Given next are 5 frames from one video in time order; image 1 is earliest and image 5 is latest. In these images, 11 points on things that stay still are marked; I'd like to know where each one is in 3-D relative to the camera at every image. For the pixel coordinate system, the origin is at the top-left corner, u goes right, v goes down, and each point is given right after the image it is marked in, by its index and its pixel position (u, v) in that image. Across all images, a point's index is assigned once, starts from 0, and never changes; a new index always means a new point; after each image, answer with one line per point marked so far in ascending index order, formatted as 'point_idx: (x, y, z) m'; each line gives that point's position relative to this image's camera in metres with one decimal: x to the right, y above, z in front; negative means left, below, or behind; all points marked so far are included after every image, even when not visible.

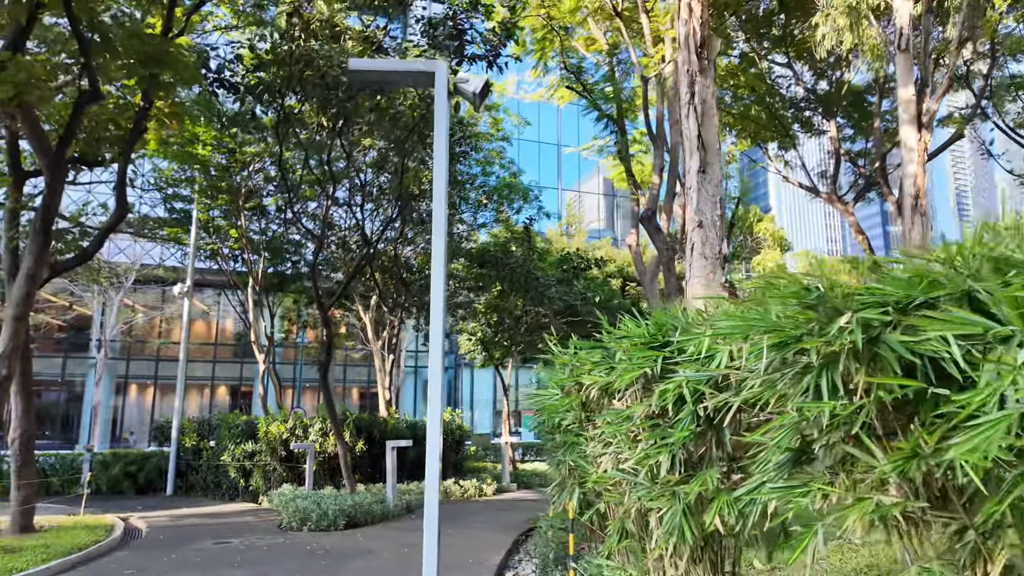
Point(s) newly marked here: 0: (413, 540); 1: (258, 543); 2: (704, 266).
0: (-1.1, -2.8, +8.1) m
1: (-2.9, -2.9, +8.2) m
2: (+1.5, +0.2, +5.4) m
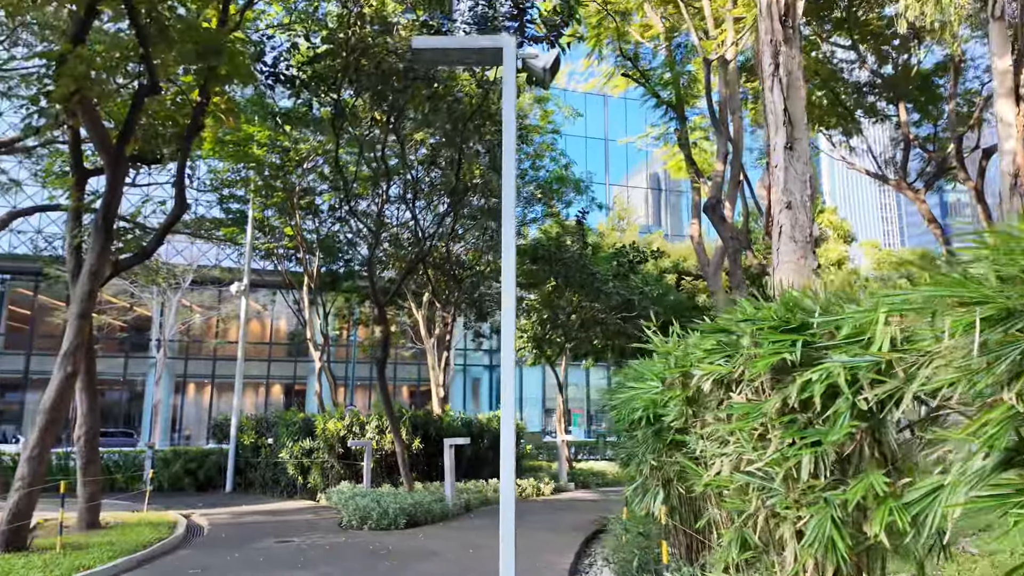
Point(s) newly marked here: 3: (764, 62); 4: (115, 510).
0: (-0.4, -2.8, +7.9) m
1: (-2.2, -2.9, +8.1) m
2: (+2.0, +0.3, +5.0) m
3: (+1.9, +1.7, +5.6) m
4: (-6.3, -3.5, +11.3) m
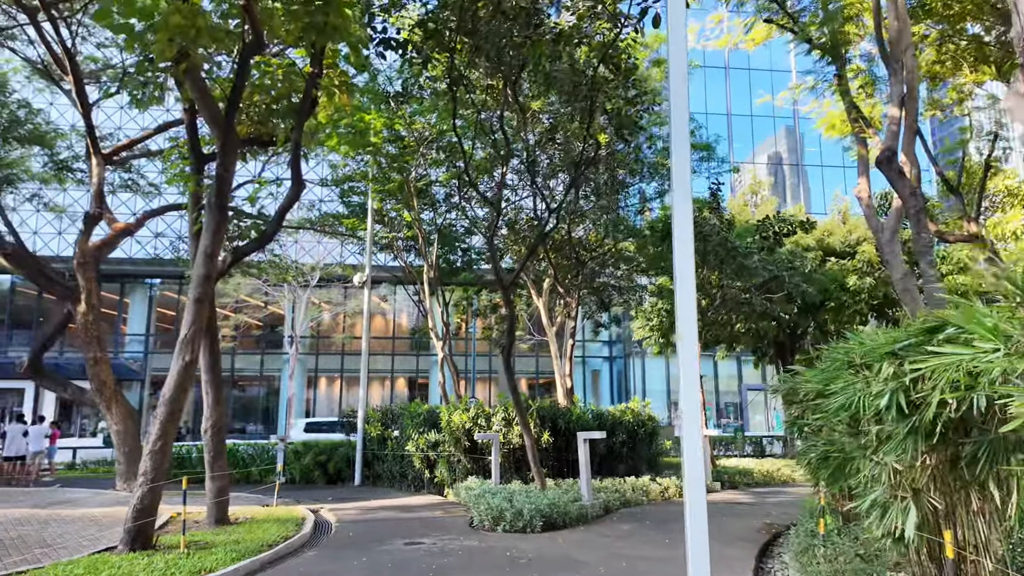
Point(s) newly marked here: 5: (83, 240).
0: (+1.1, -2.5, +6.8) m
1: (-0.6, -2.6, +7.3) m
2: (+2.9, +0.6, +3.6) m
3: (+2.9, +2.1, +4.2) m
4: (-4.2, -3.4, +11.2) m
5: (-7.5, +0.8, +12.5) m
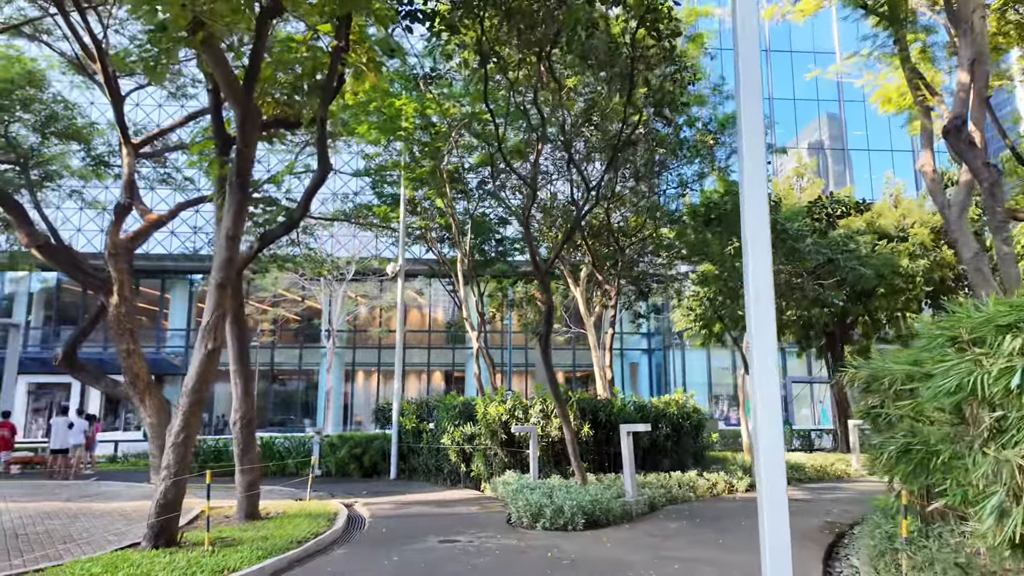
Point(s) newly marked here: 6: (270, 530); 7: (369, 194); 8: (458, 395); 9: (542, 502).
0: (+1.4, -2.3, +6.3) m
1: (-0.3, -2.5, +6.9) m
2: (+3.0, +0.7, +3.0) m
3: (+3.1, +2.2, +3.5) m
4: (-3.6, -3.2, +11.0) m
5: (-6.9, +1.0, +12.4) m
6: (-2.6, -2.6, +7.8) m
7: (-4.0, +2.6, +19.9) m
8: (-1.0, -2.1, +13.8) m
9: (+0.3, -2.3, +7.7) m
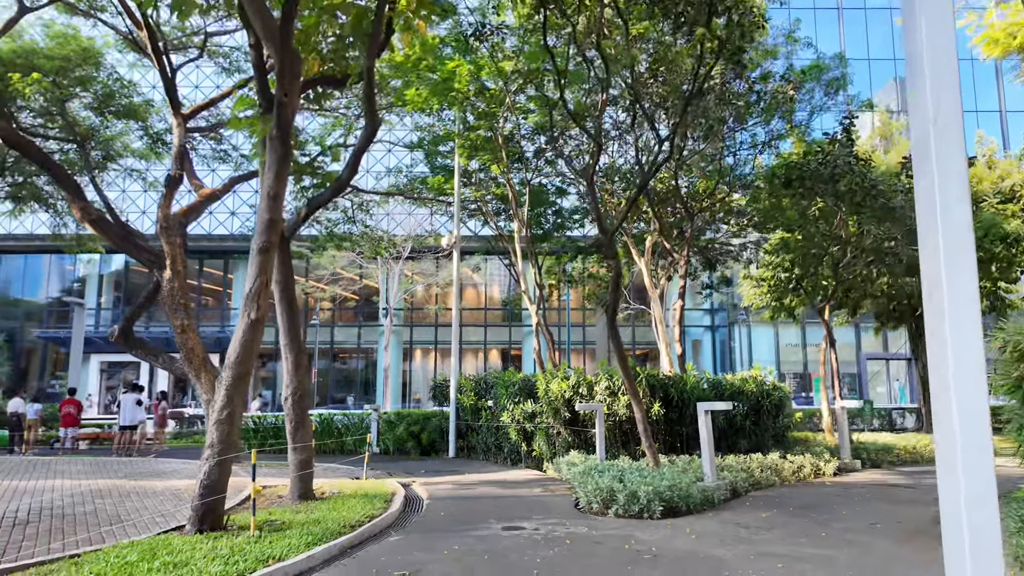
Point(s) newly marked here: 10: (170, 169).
0: (+2.0, -2.0, +5.5) m
1: (+0.4, -2.1, +6.3) m
2: (+3.3, +1.0, +2.0) m
3: (+3.4, +2.5, +2.5) m
4: (-2.6, -2.8, +10.6) m
5: (-5.8, +1.4, +12.2) m
6: (-1.9, -2.3, +7.4) m
7: (-2.4, +3.3, +19.3) m
8: (+0.1, -1.5, +13.1) m
9: (+1.0, -1.9, +7.0) m
10: (-5.9, +2.0, +12.3) m
